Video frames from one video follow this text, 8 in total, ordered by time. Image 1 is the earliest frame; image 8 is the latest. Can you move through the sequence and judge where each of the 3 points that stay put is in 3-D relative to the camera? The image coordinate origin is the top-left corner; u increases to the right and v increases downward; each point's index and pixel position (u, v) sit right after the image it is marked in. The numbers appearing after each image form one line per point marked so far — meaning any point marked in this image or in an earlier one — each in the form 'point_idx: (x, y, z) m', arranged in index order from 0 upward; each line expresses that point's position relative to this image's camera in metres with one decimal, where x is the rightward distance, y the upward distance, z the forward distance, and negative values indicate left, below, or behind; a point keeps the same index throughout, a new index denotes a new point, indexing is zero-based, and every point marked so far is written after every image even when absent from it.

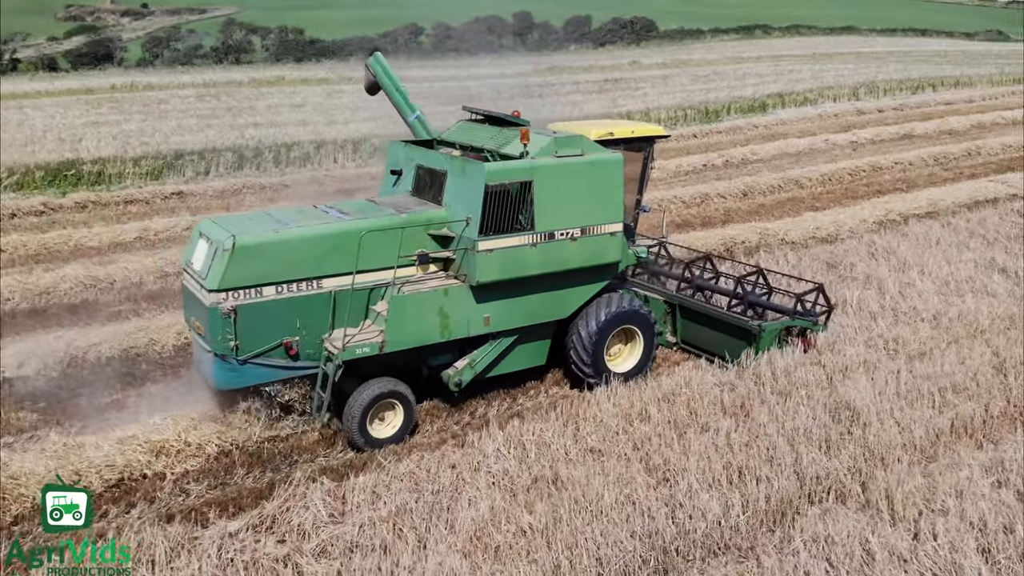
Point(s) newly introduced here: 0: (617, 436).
0: (+0.7, -1.0, +6.7) m
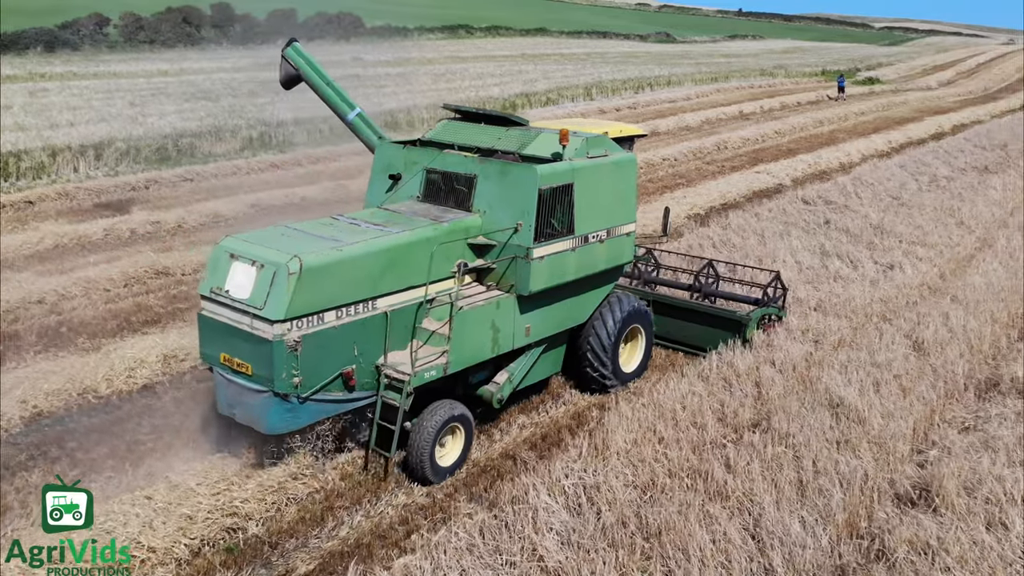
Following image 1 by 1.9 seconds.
0: (+0.9, -1.1, +6.1) m
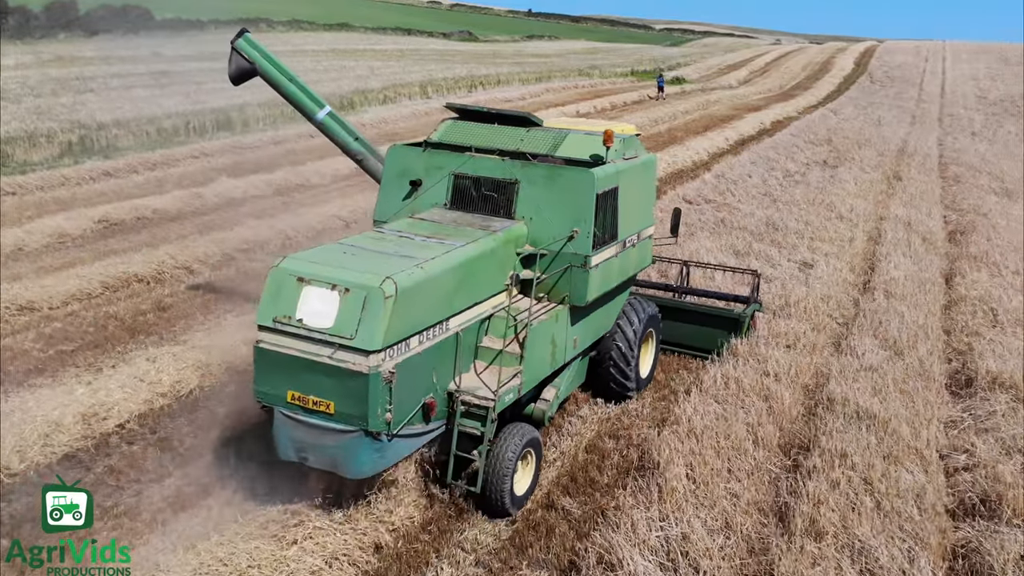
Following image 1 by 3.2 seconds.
0: (+1.2, -1.2, +5.4) m
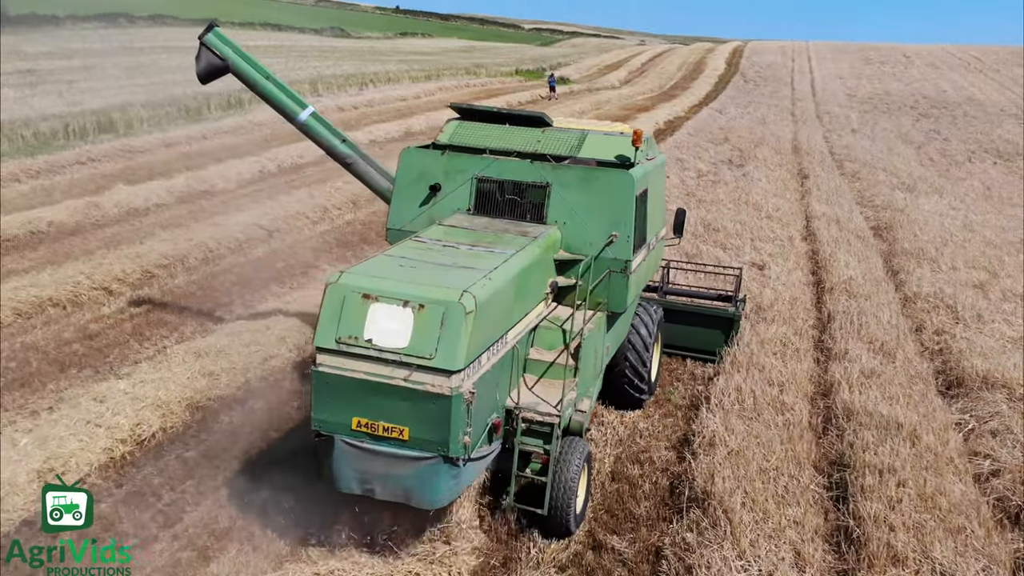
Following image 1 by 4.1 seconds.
0: (+1.4, -1.2, +5.0) m
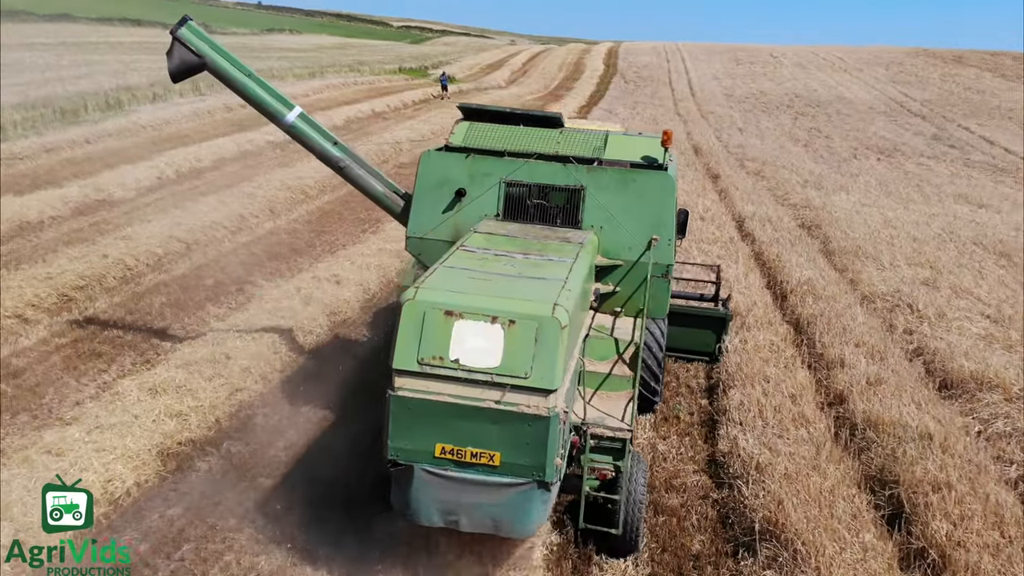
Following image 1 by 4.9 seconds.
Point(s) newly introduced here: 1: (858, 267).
0: (+1.7, -1.3, +4.7) m
1: (+3.7, +0.2, +10.7) m
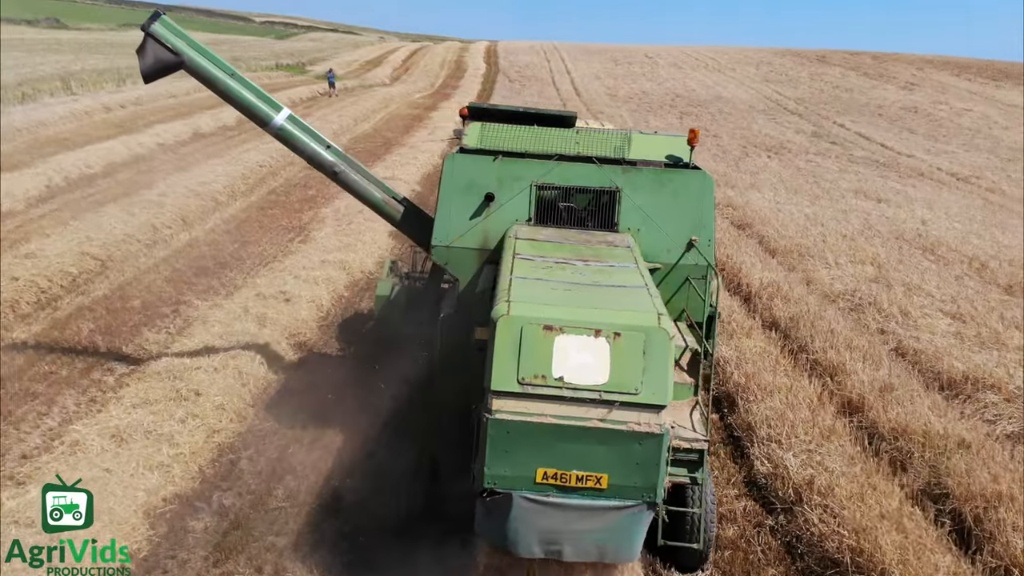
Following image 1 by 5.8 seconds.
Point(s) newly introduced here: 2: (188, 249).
0: (+2.0, -1.3, +4.3) m
1: (+3.1, +0.2, +10.6) m
2: (-3.2, +0.4, +9.8) m
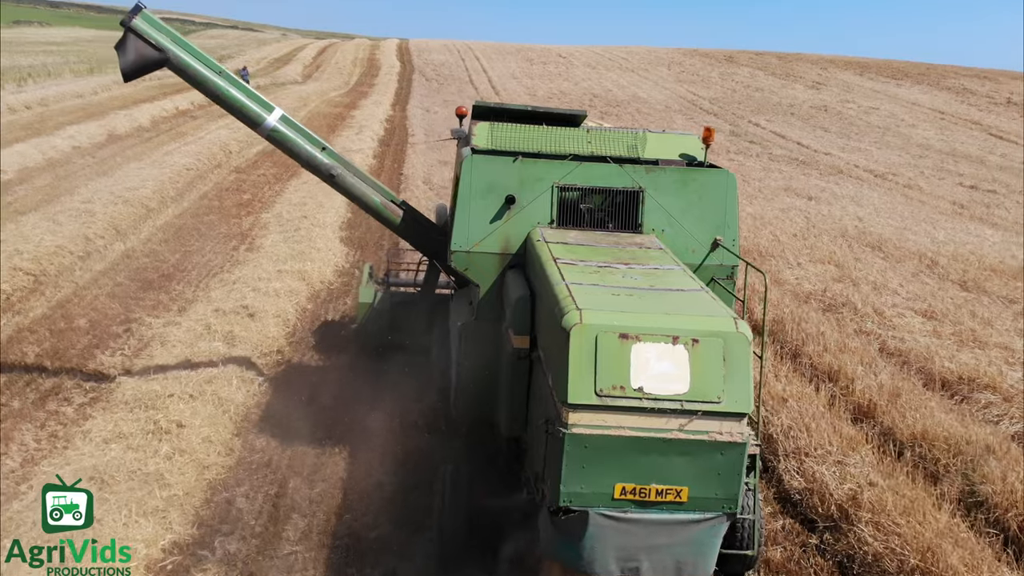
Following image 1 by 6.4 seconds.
0: (+2.3, -1.3, +4.1) m
1: (+2.7, +0.2, +10.4) m
2: (-3.5, +0.2, +9.1) m
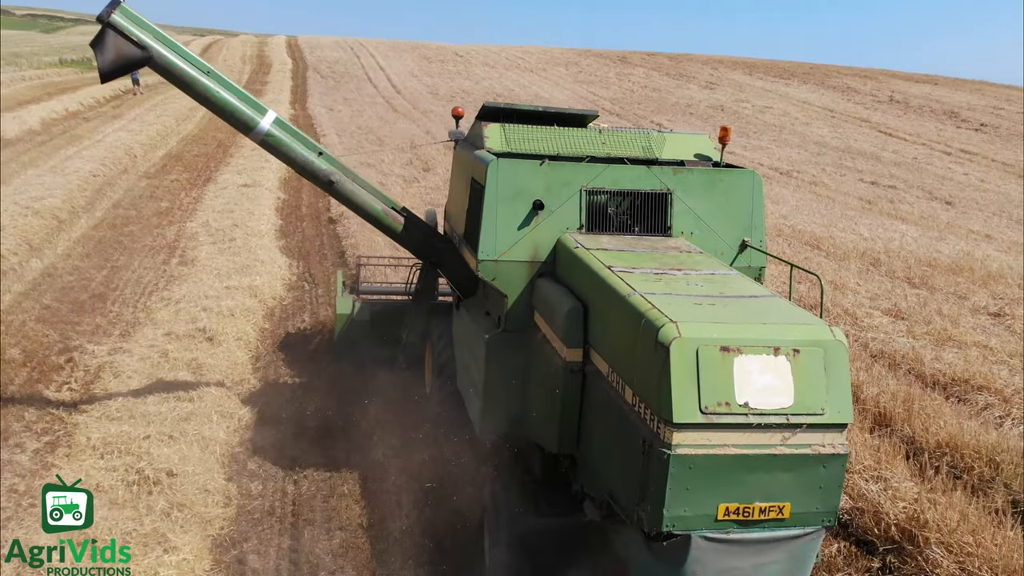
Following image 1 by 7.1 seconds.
0: (+2.6, -1.3, +3.9) m
1: (+2.2, +0.2, +10.2) m
2: (-3.8, +0.1, +8.2) m
